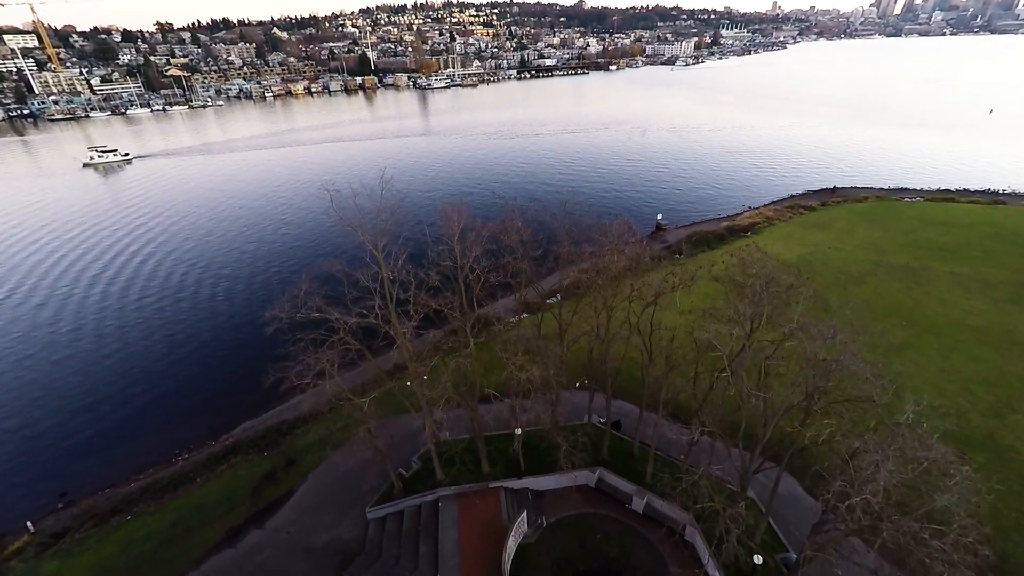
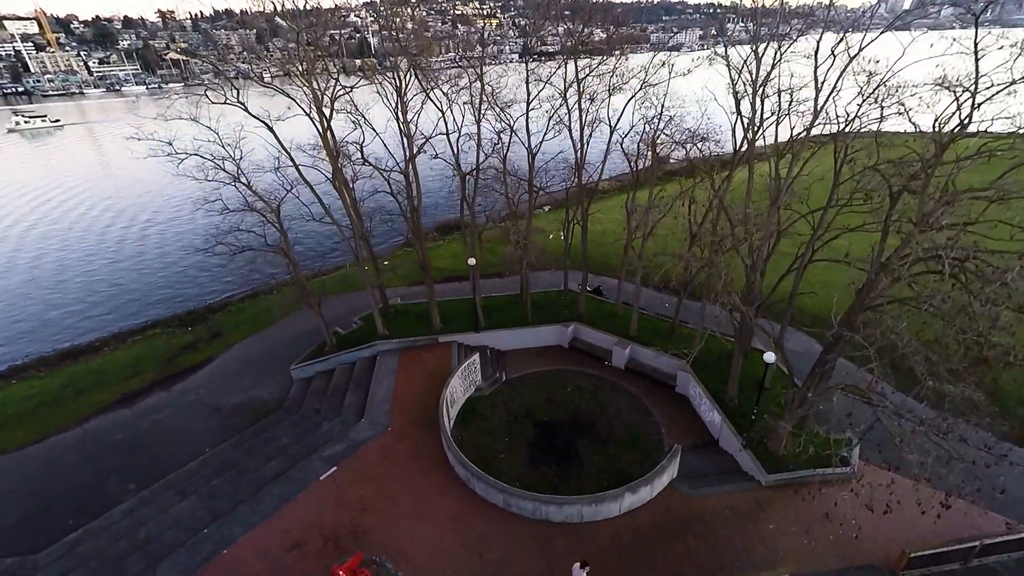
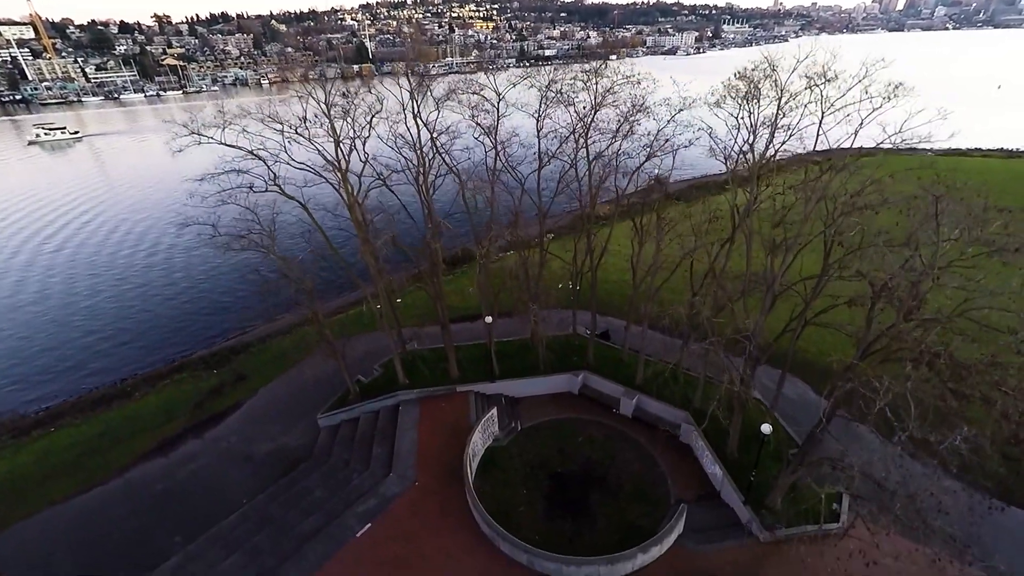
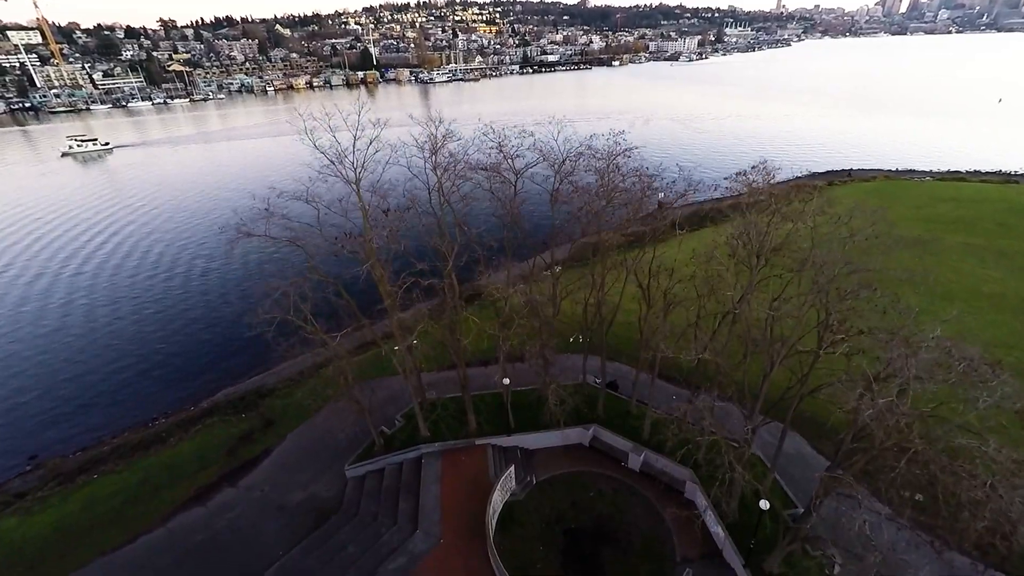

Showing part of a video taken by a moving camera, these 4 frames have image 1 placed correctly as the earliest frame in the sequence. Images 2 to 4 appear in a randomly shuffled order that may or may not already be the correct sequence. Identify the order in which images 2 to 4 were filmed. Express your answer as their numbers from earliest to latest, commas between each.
4, 3, 2
